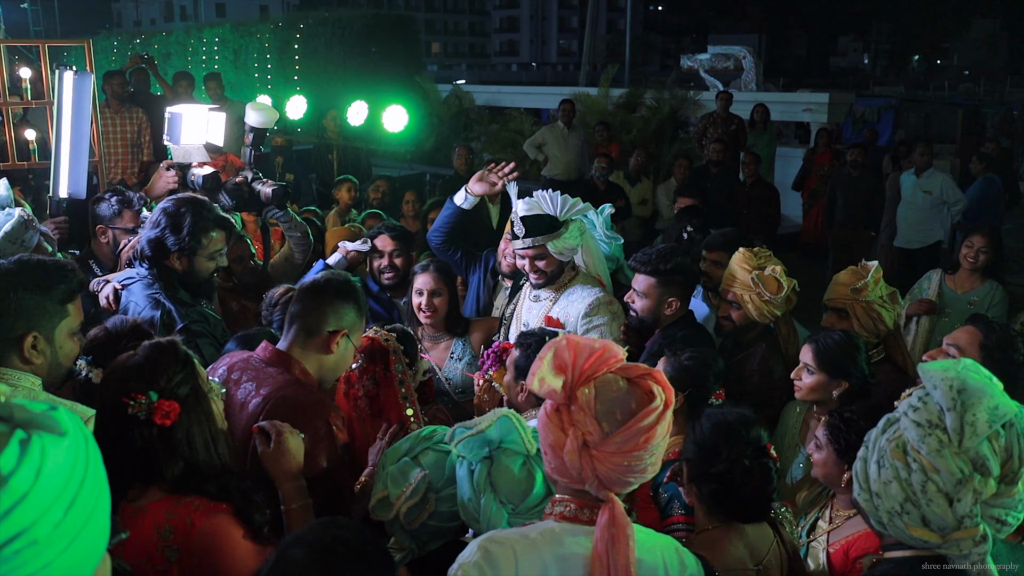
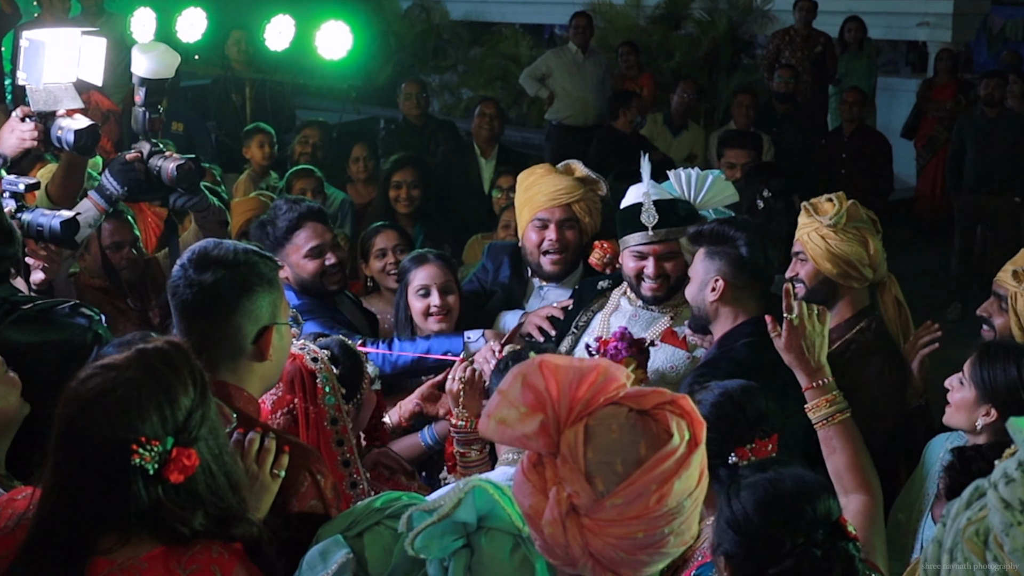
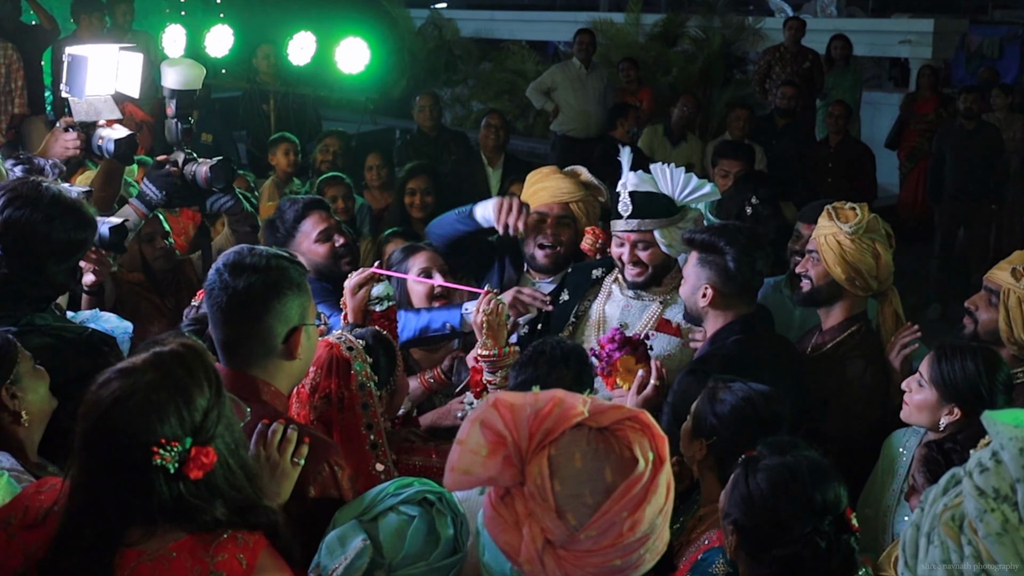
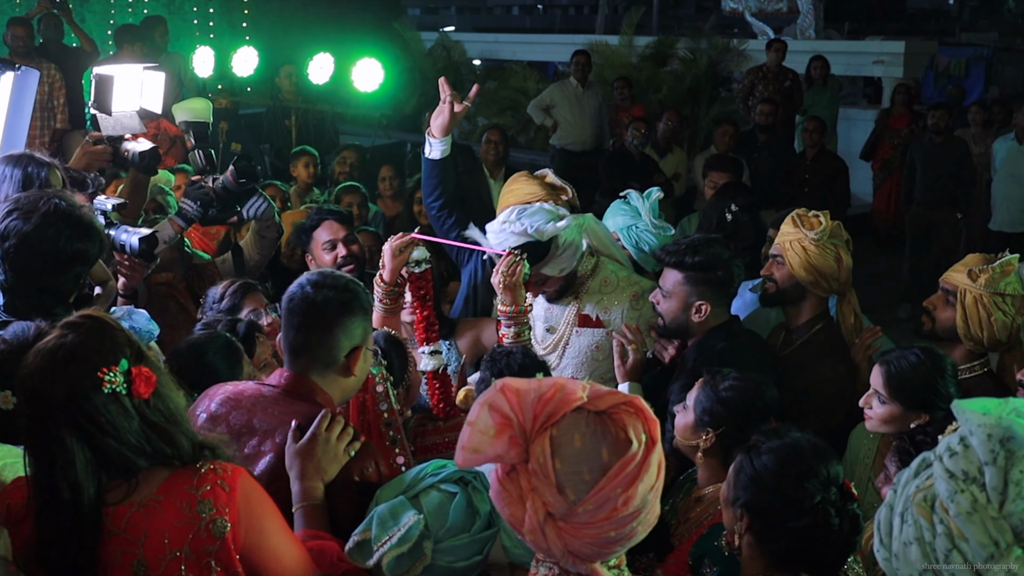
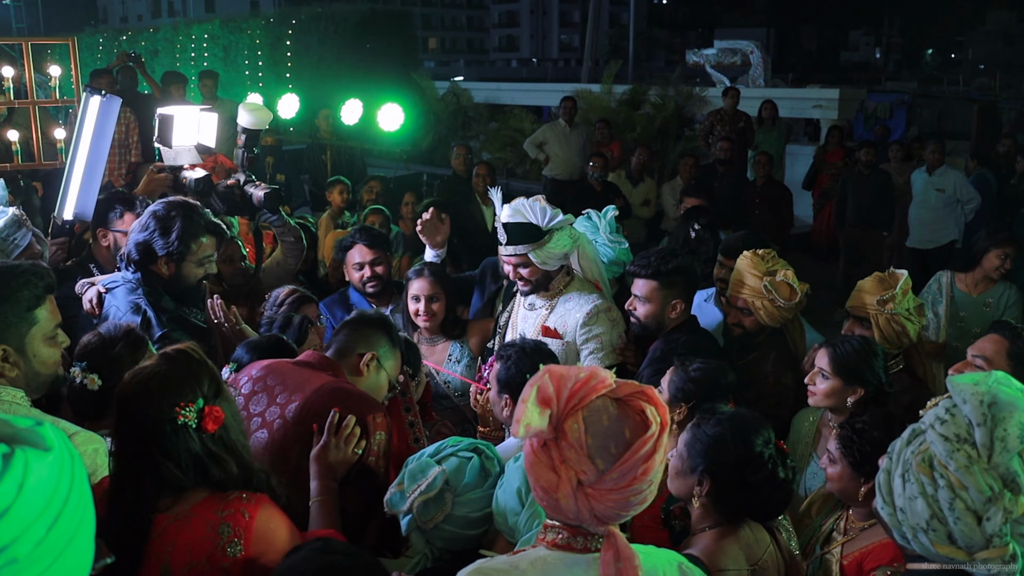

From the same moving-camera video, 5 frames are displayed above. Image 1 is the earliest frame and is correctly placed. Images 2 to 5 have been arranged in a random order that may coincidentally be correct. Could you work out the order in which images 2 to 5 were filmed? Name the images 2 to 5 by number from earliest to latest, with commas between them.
5, 4, 3, 2
